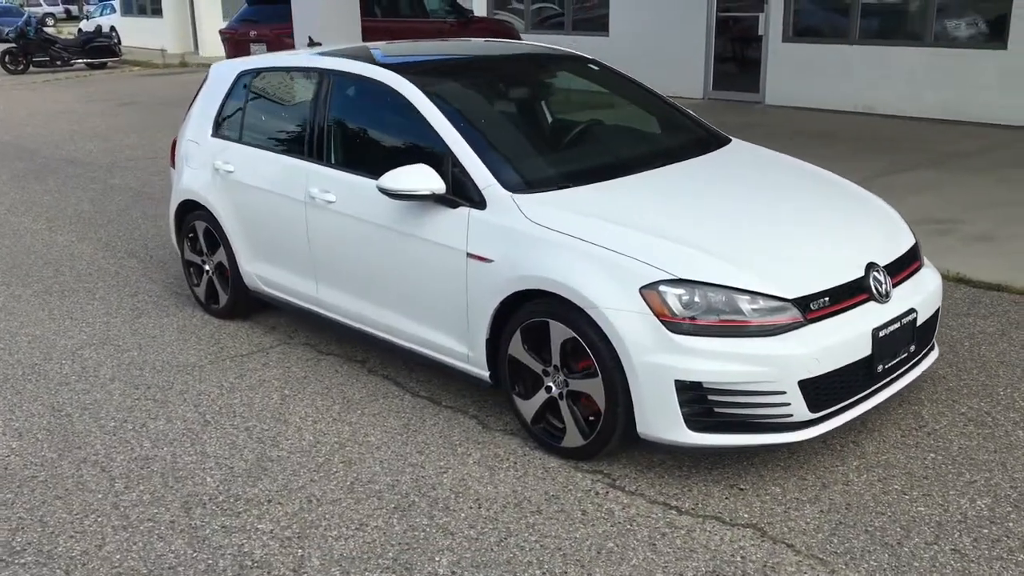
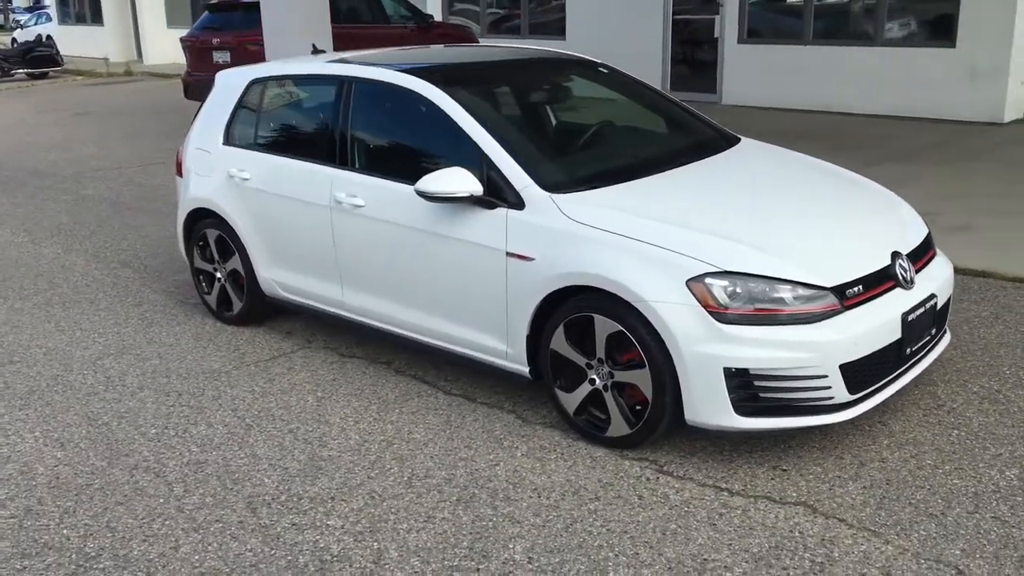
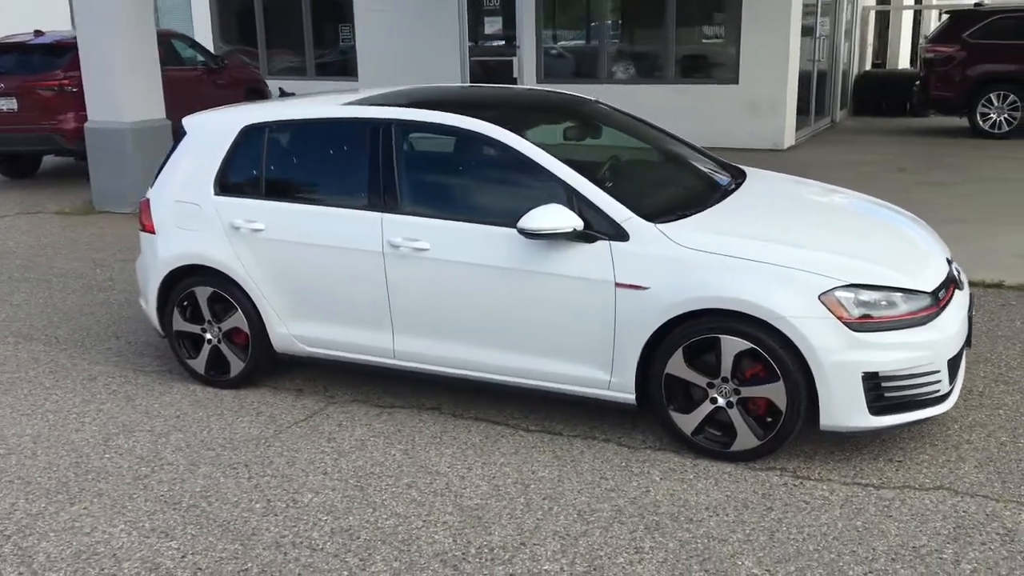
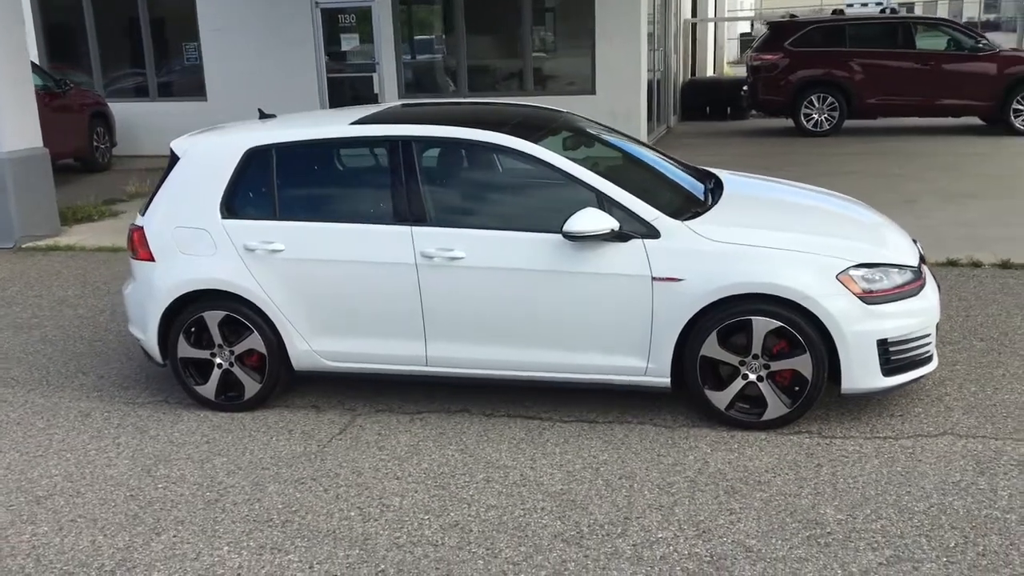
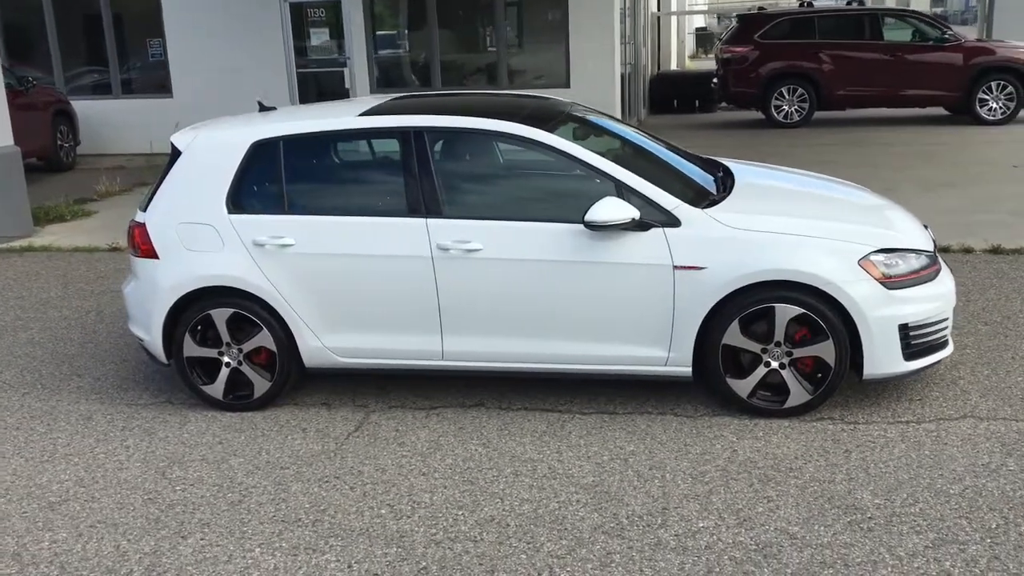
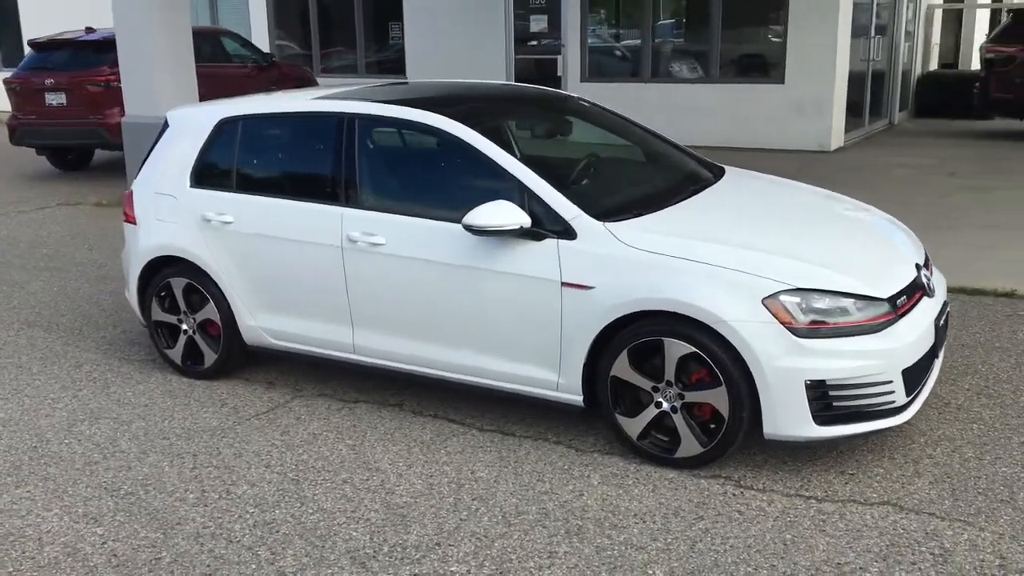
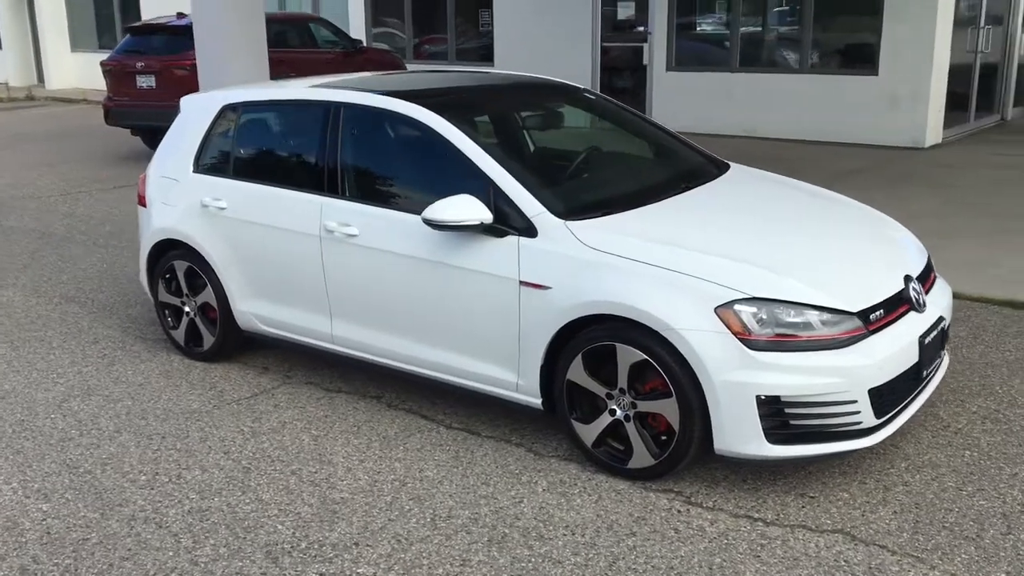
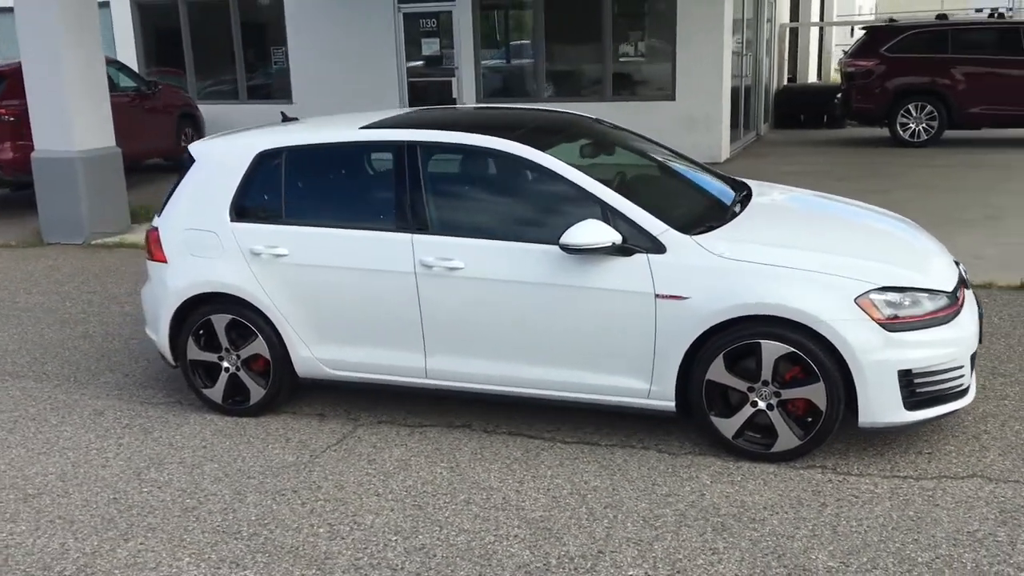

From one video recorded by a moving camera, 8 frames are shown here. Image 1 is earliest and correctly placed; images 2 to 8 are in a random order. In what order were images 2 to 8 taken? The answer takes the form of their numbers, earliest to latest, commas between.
2, 7, 6, 3, 8, 4, 5
